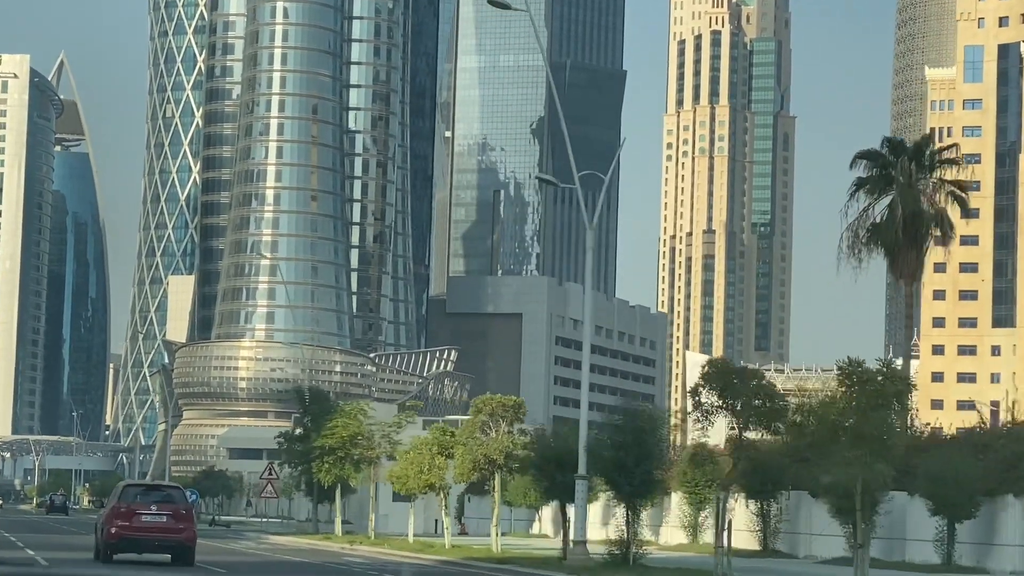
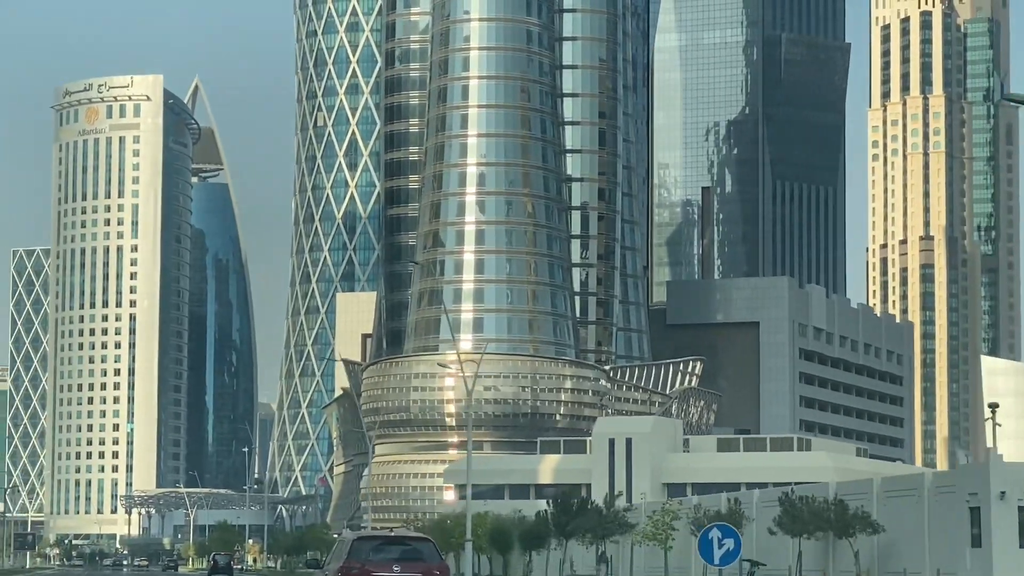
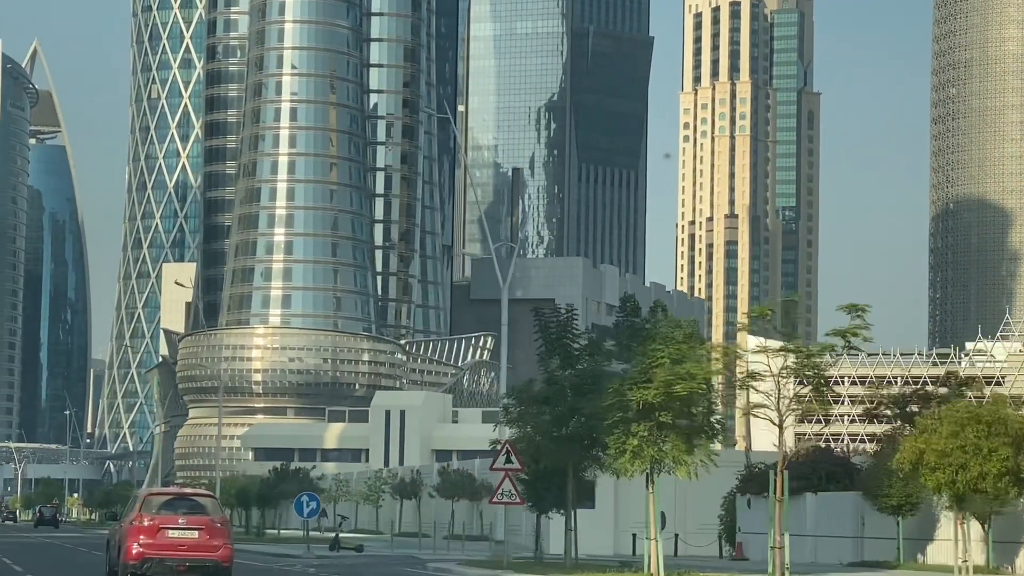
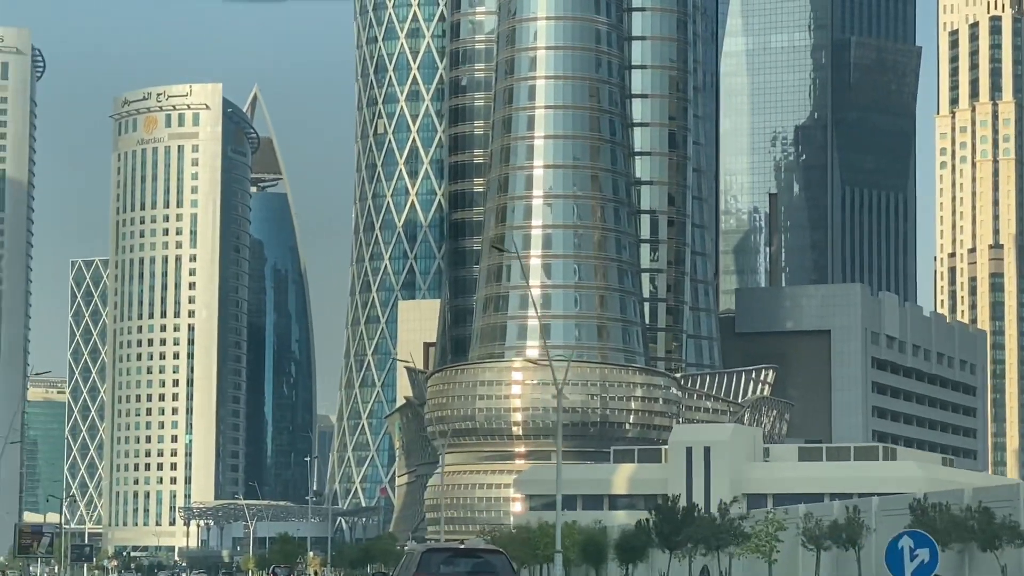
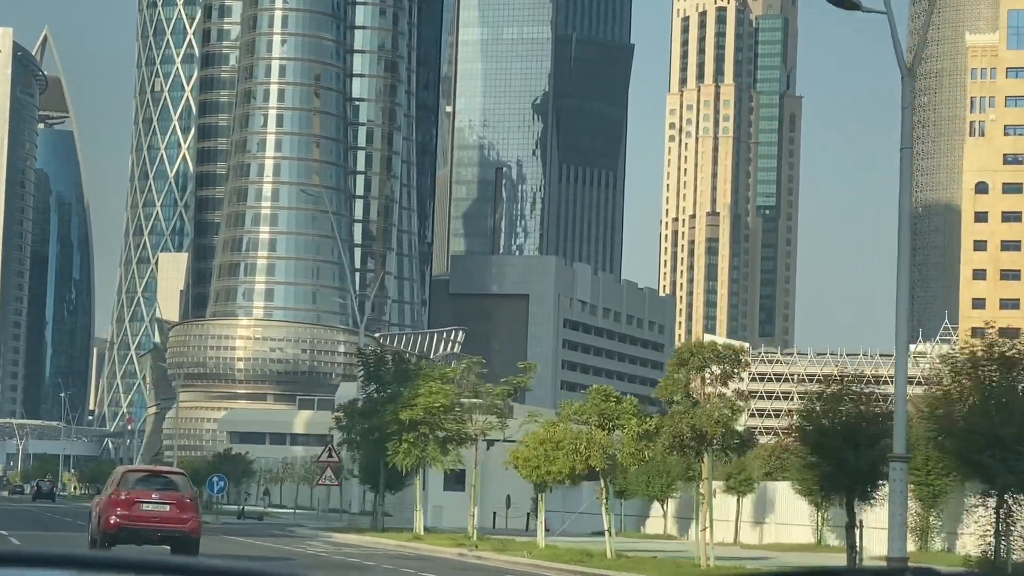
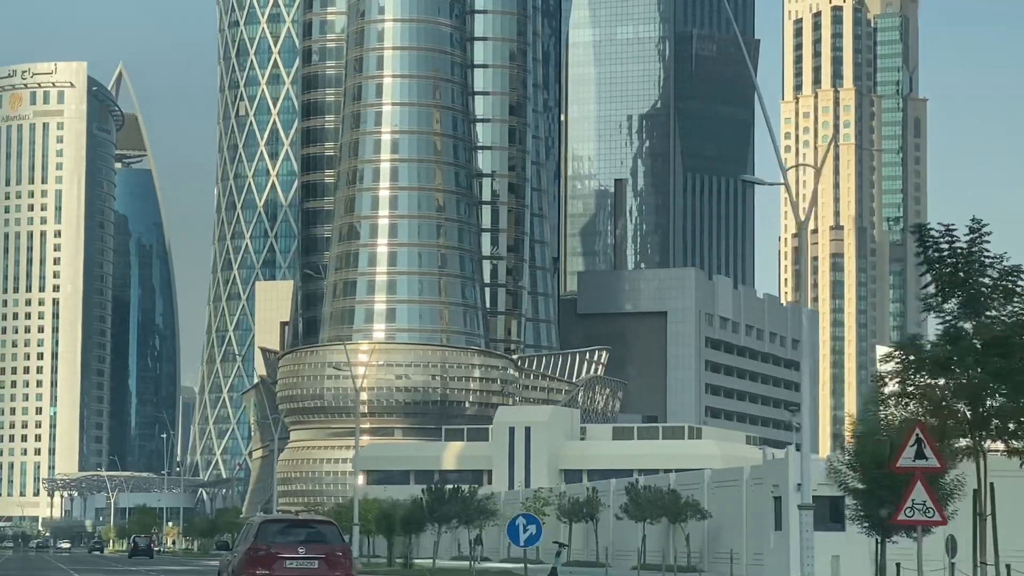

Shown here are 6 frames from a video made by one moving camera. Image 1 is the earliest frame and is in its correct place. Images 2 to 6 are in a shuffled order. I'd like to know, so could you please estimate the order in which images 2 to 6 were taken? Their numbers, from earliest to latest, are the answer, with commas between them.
5, 3, 6, 2, 4
